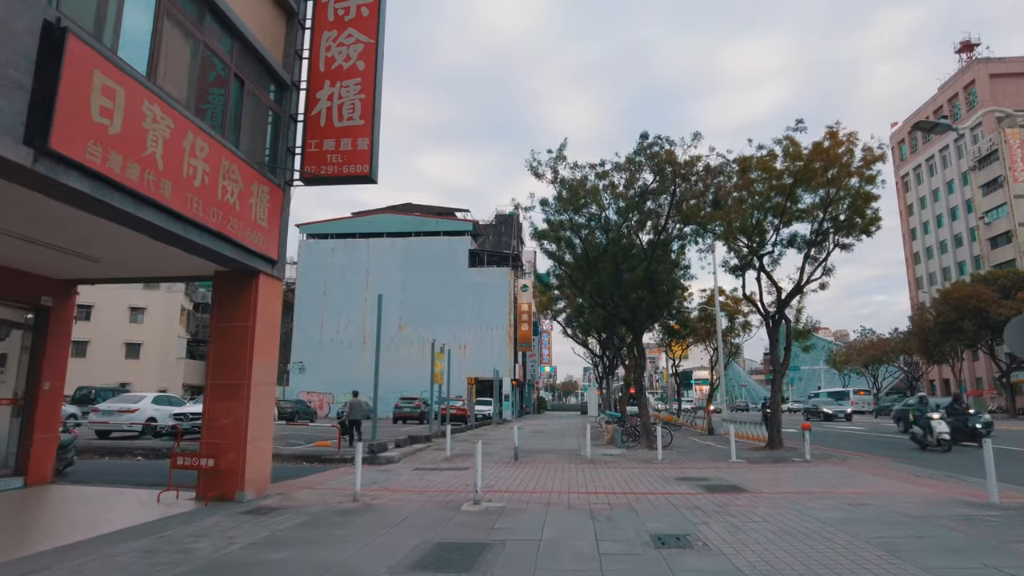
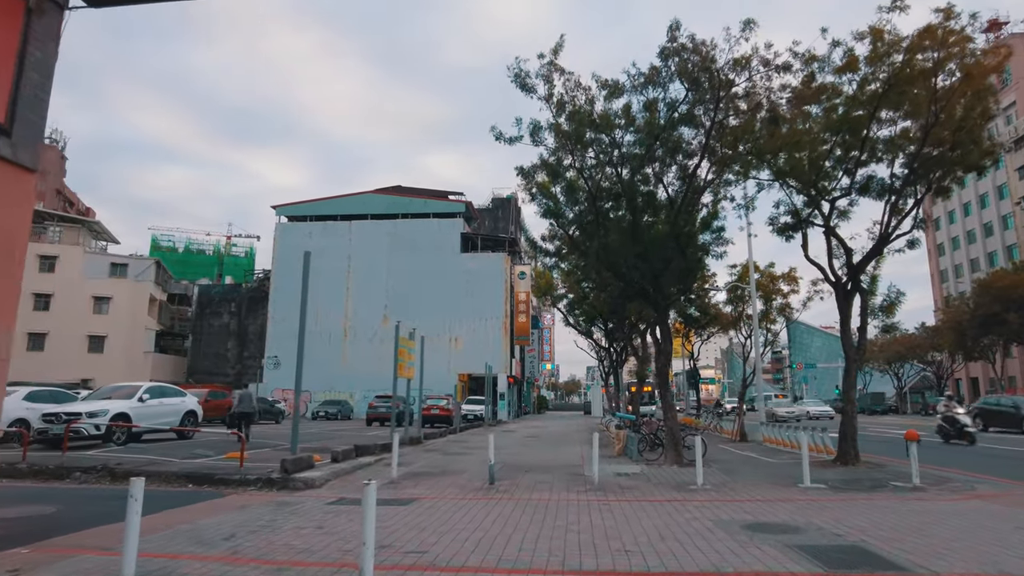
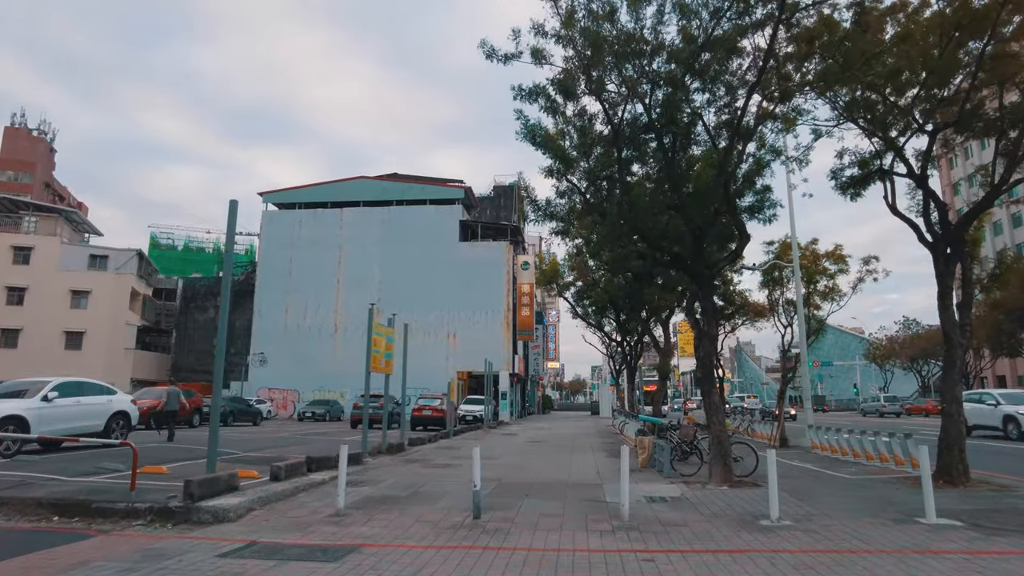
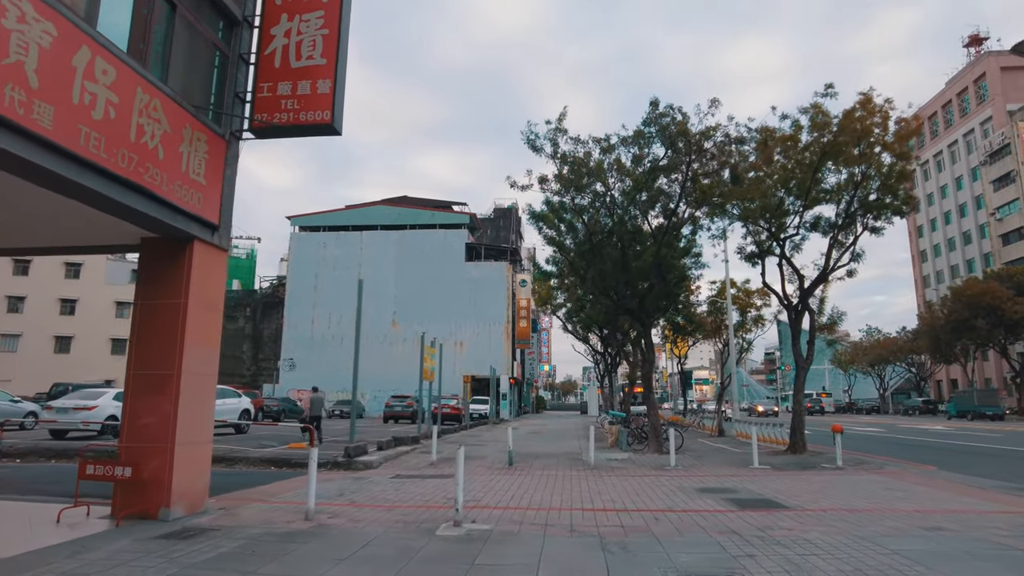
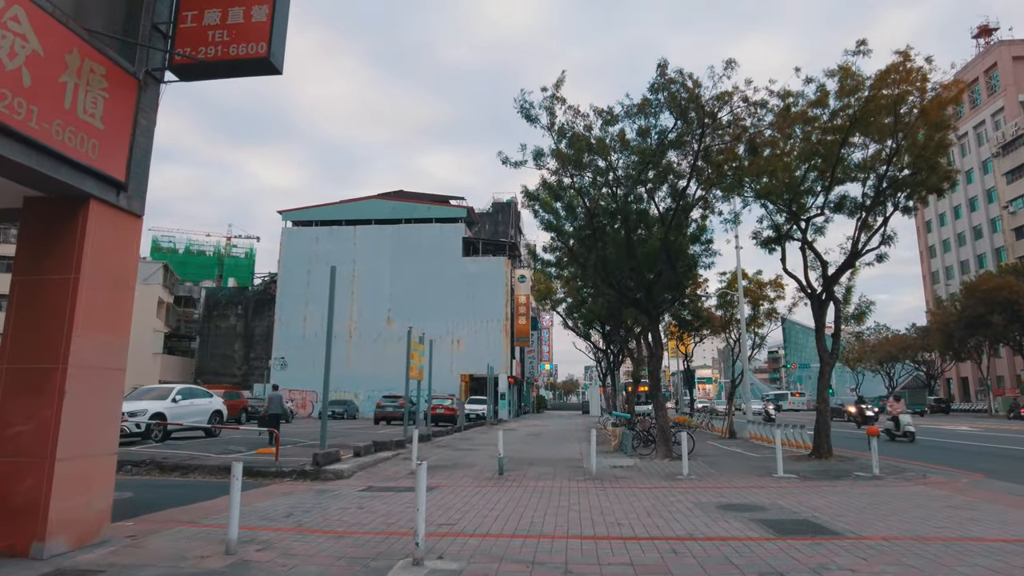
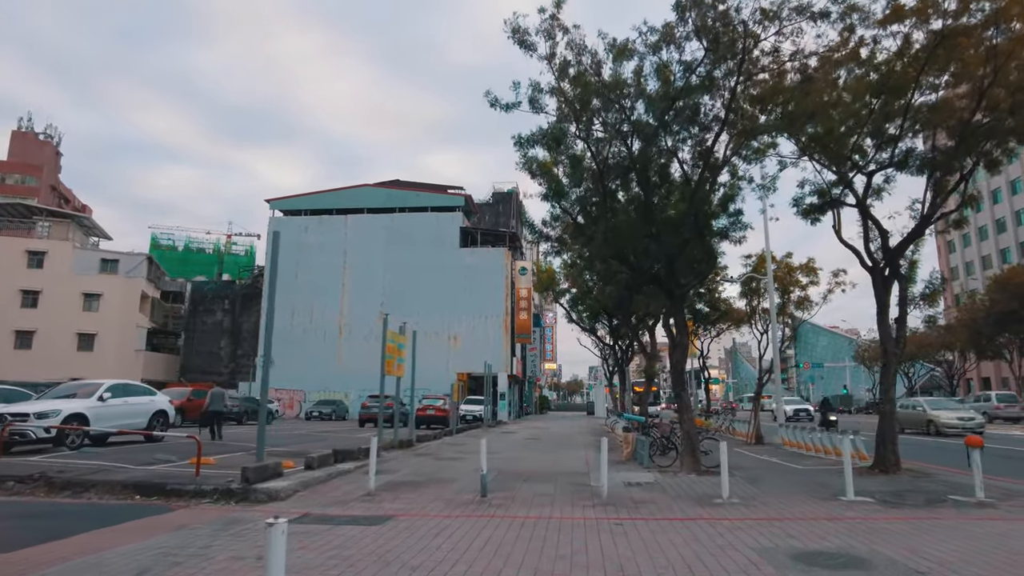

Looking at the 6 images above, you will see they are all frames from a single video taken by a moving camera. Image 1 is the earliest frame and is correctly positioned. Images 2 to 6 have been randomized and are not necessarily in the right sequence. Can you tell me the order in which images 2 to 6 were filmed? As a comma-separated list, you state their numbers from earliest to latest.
4, 5, 2, 6, 3
